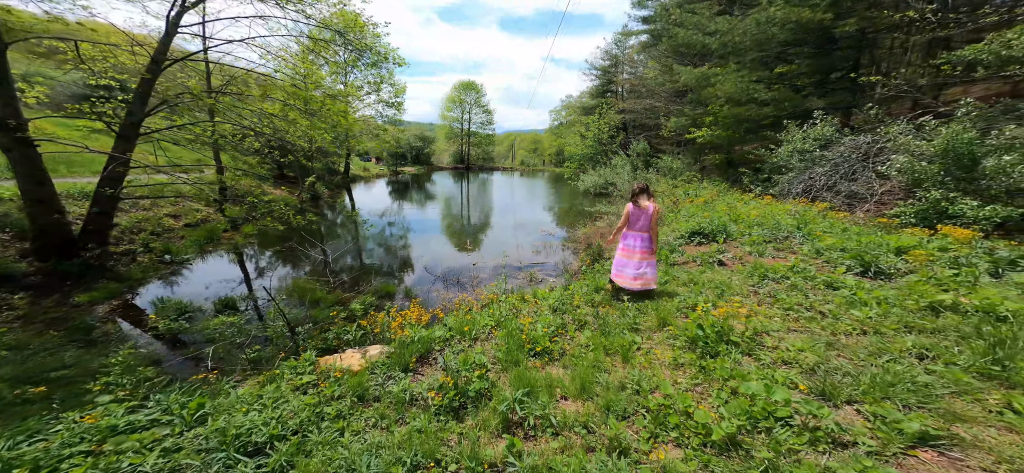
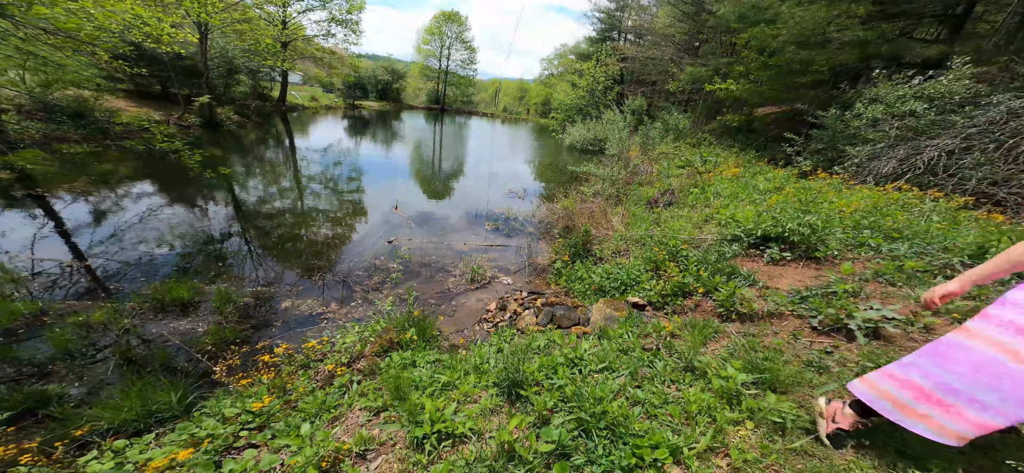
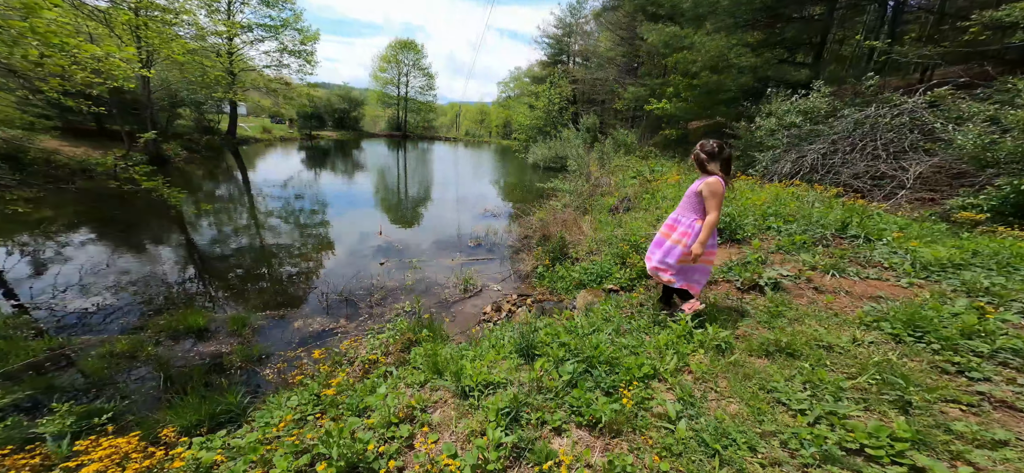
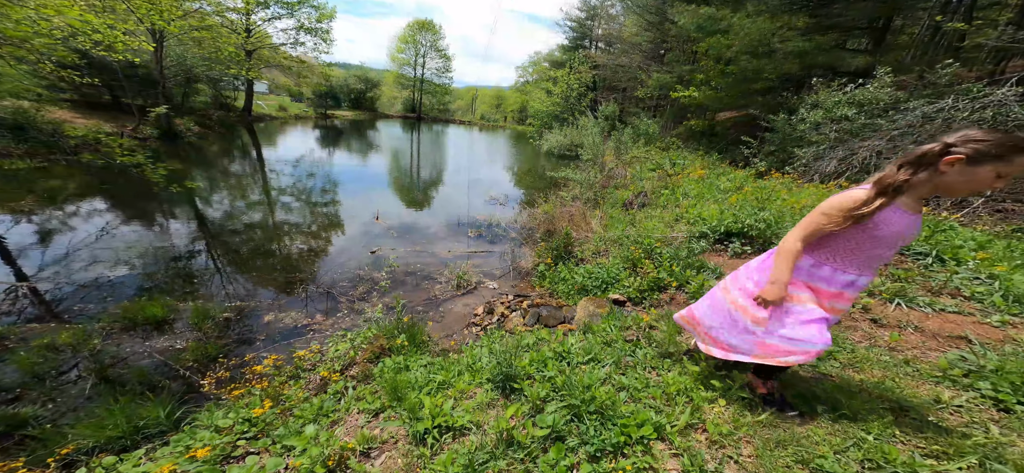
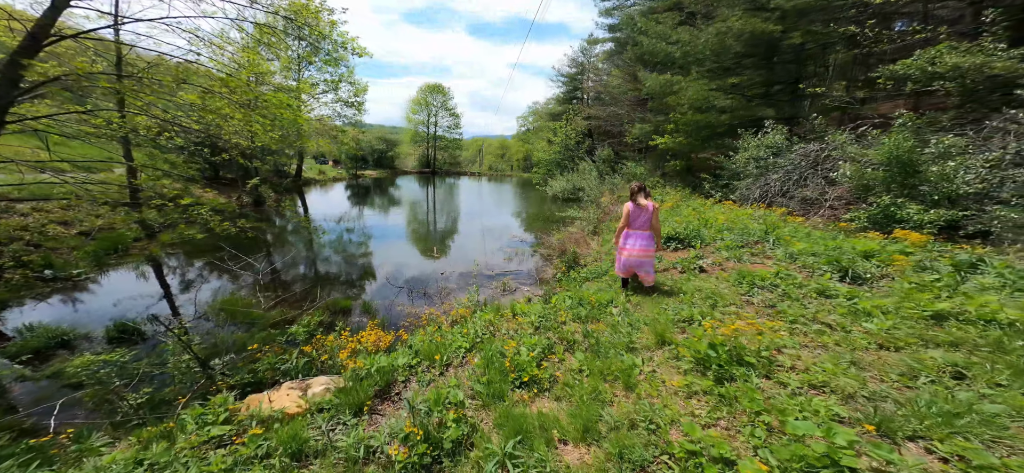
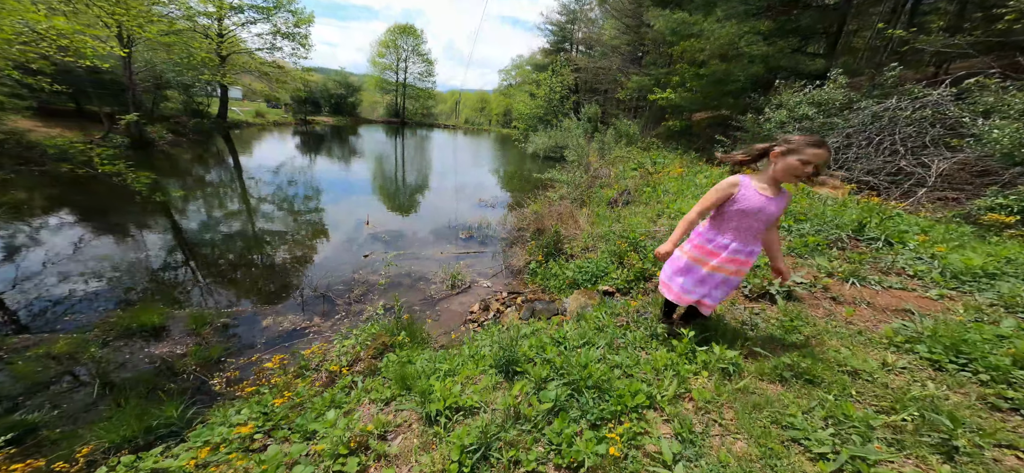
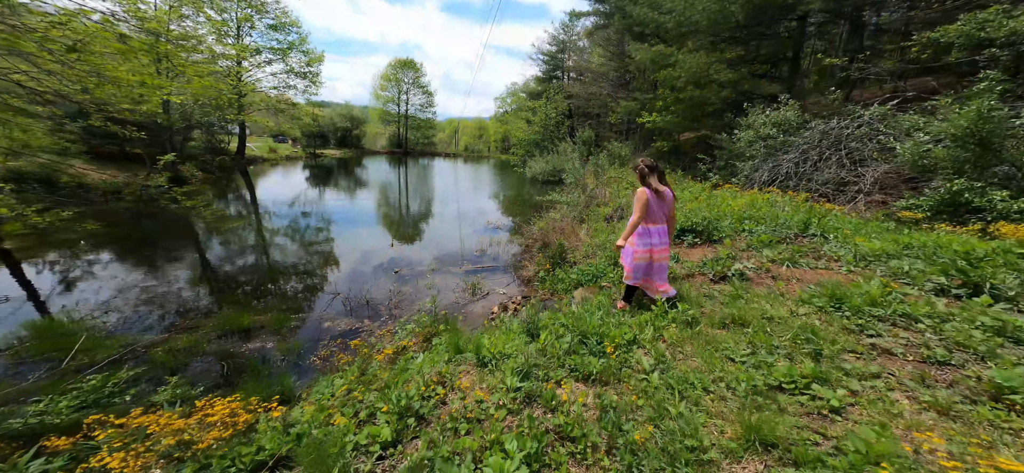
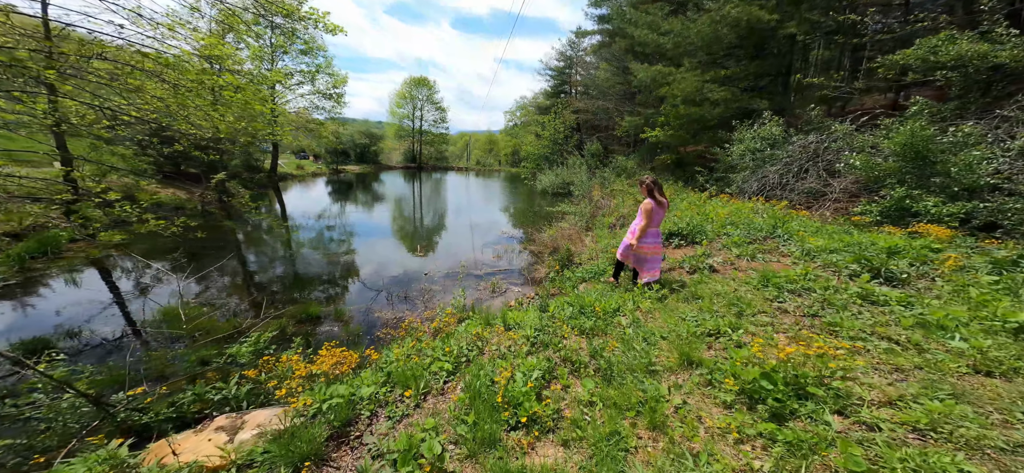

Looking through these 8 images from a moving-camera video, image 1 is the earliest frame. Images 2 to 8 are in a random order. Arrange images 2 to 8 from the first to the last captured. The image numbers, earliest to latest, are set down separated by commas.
5, 8, 7, 3, 6, 4, 2
